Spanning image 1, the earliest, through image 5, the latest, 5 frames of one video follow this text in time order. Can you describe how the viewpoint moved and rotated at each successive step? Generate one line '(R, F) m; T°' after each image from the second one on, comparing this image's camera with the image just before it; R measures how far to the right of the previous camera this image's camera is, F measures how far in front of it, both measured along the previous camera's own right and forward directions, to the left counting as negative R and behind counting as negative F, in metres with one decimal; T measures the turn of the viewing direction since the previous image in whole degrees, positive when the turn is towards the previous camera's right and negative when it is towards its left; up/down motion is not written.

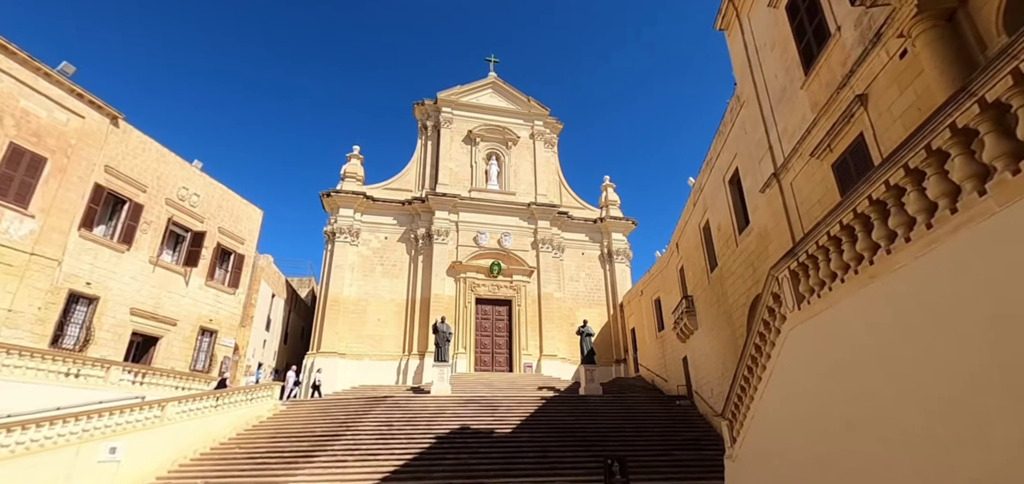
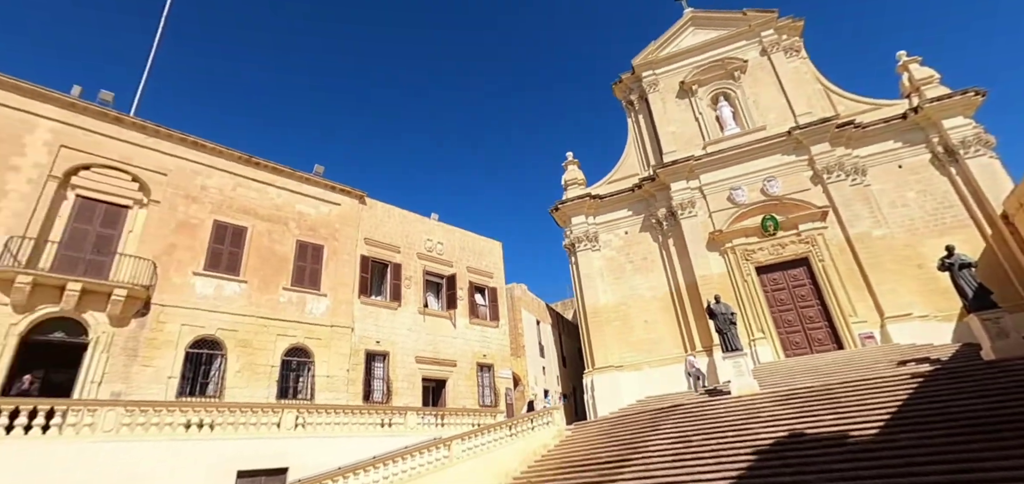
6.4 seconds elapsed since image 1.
(+0.1, +2.4) m; -30°
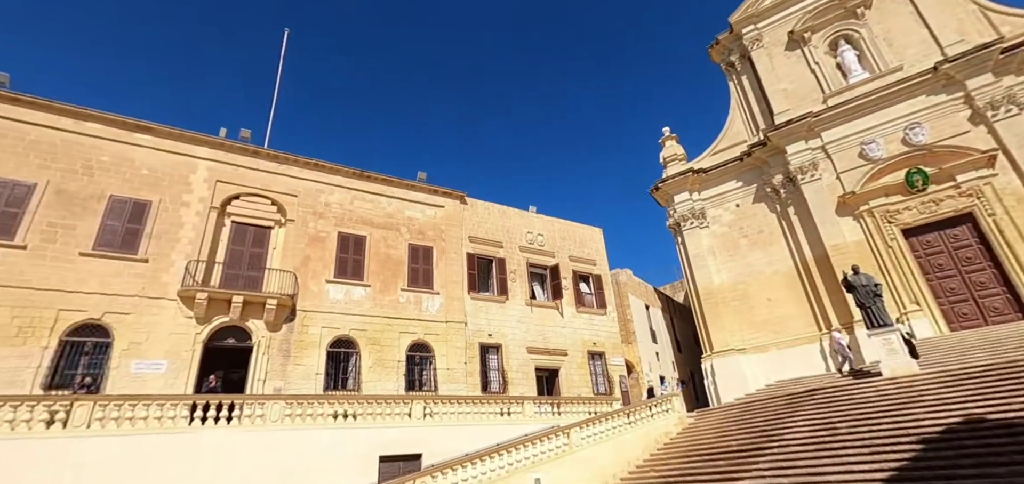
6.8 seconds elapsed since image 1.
(+0.3, 0.0) m; -13°
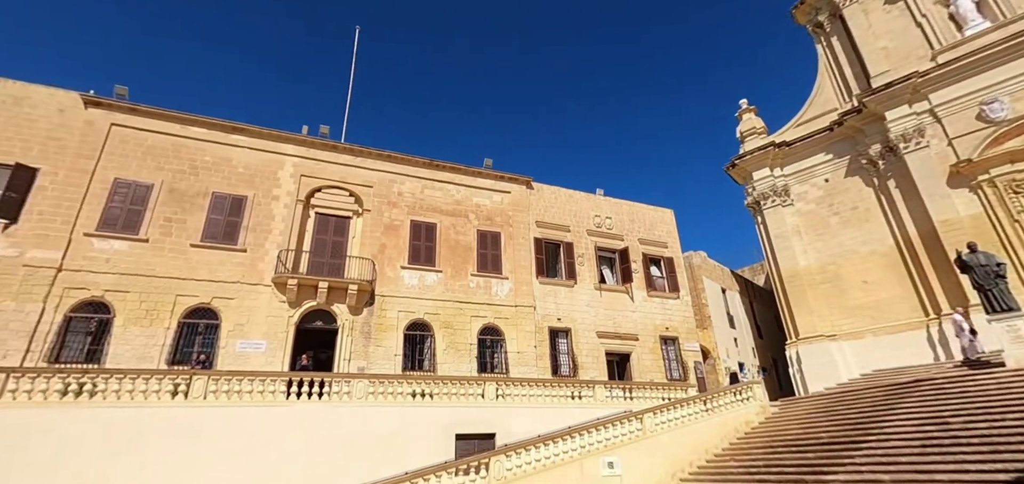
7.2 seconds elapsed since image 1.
(+0.2, 0.0) m; -9°
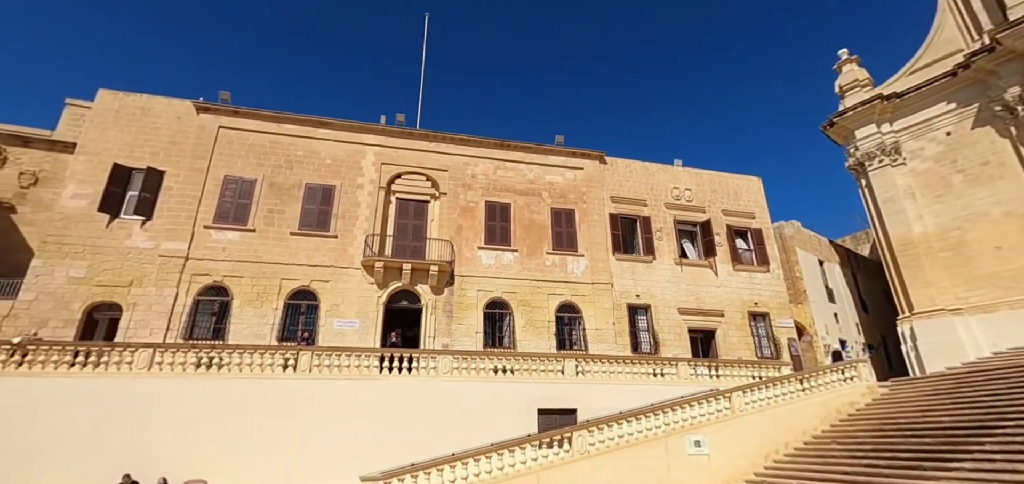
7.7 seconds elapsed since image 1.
(+0.2, +0.1) m; -10°
